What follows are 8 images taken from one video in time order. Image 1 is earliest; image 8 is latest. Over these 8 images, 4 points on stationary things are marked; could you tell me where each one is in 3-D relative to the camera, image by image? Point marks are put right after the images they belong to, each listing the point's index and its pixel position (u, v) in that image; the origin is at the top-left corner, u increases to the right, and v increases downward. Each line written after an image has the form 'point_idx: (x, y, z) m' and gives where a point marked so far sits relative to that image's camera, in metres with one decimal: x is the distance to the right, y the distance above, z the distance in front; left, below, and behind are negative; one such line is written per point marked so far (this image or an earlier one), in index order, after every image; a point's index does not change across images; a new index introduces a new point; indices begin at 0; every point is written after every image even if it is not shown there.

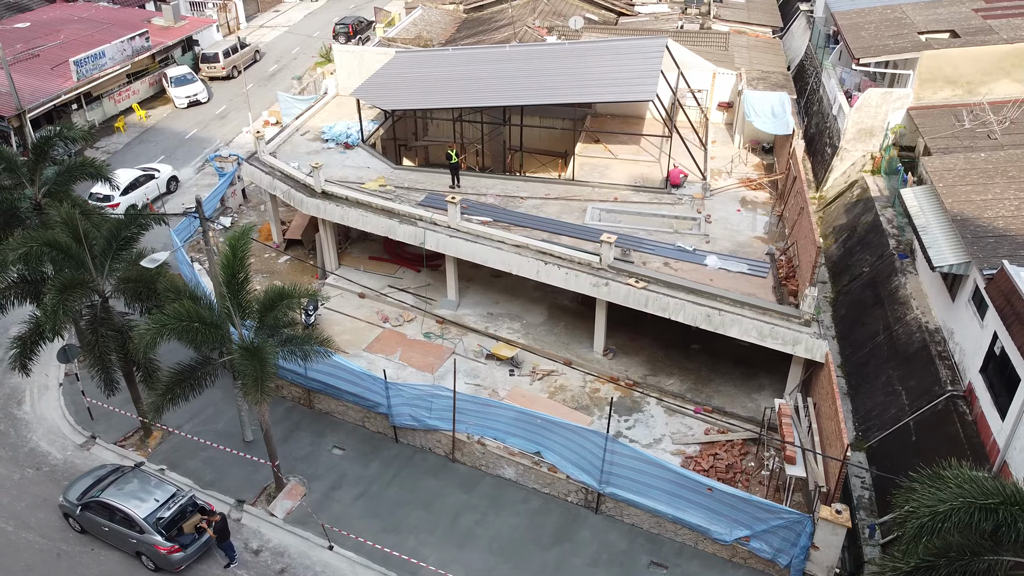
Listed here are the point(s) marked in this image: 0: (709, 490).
0: (+3.6, -3.8, +15.0) m
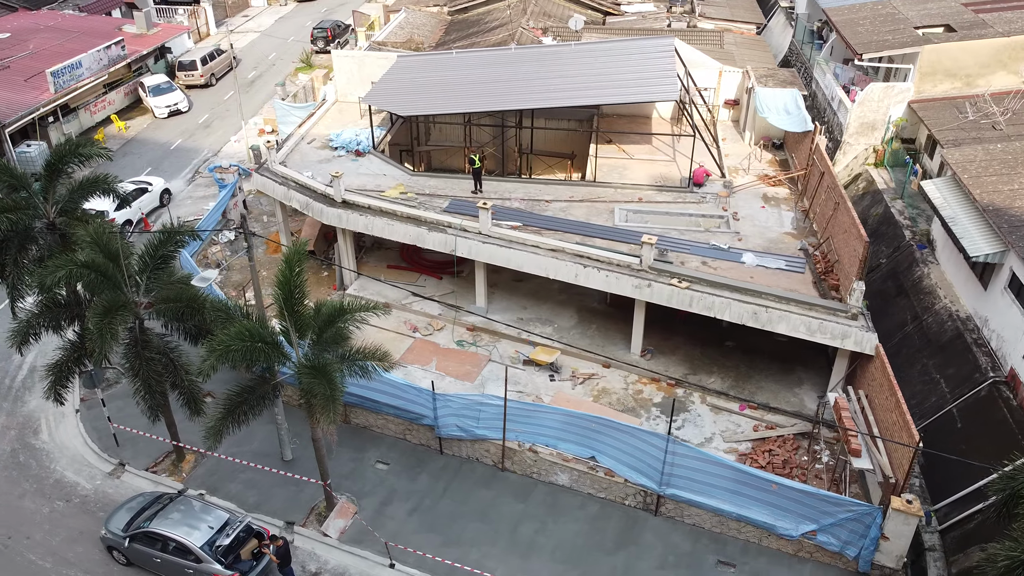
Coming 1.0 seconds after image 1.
0: (+4.9, -3.7, +15.1) m
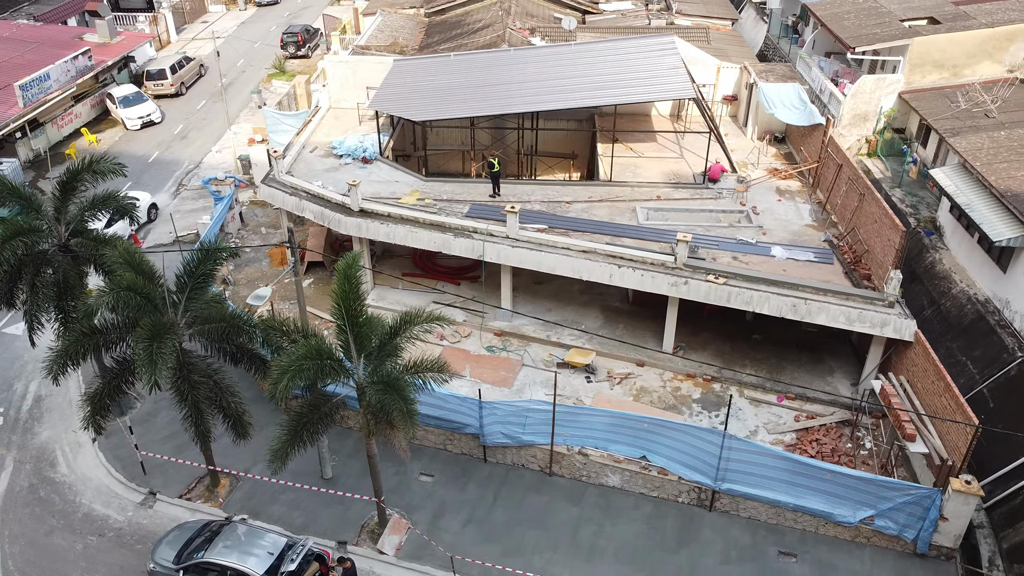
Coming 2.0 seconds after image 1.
0: (+6.1, -3.6, +15.4) m
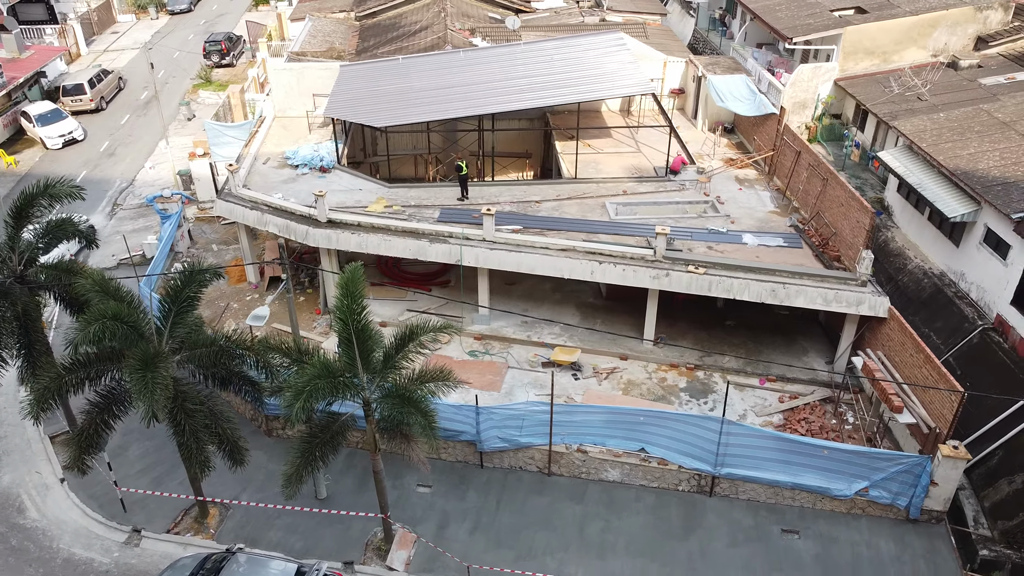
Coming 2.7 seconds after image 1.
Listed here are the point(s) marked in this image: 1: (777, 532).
0: (+6.3, -3.2, +16.0) m
1: (+5.3, -4.9, +16.2) m
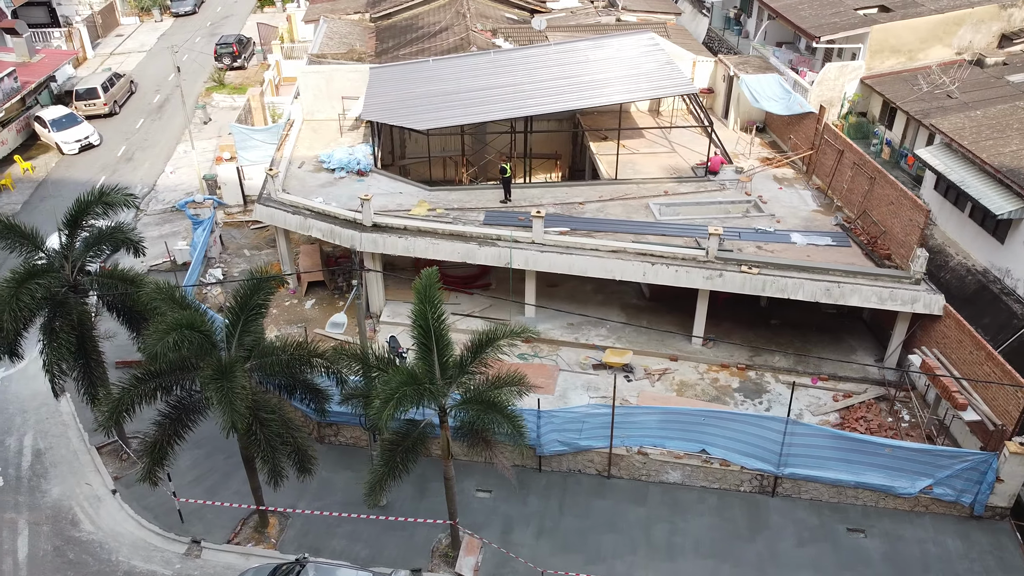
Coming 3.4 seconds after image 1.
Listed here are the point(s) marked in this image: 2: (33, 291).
0: (+7.6, -3.2, +16.0) m
1: (+6.7, -4.9, +16.3) m
2: (-9.0, -0.1, +15.1) m
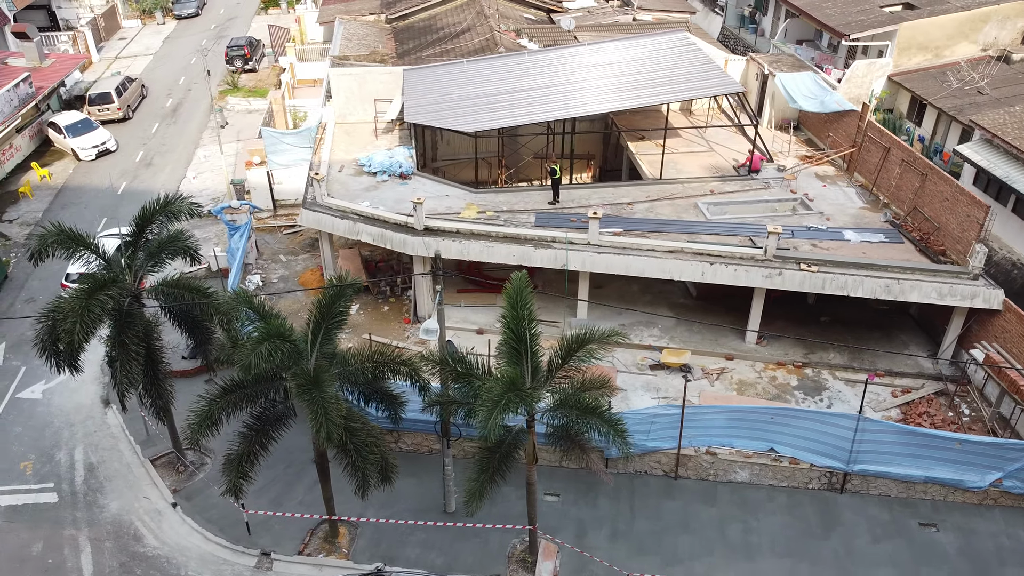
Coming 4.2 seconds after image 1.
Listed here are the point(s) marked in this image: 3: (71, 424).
0: (+9.1, -3.1, +16.1) m
1: (+8.2, -4.9, +16.4) m
2: (-7.5, -0.3, +14.8) m
3: (-10.8, -3.3, +19.6) m
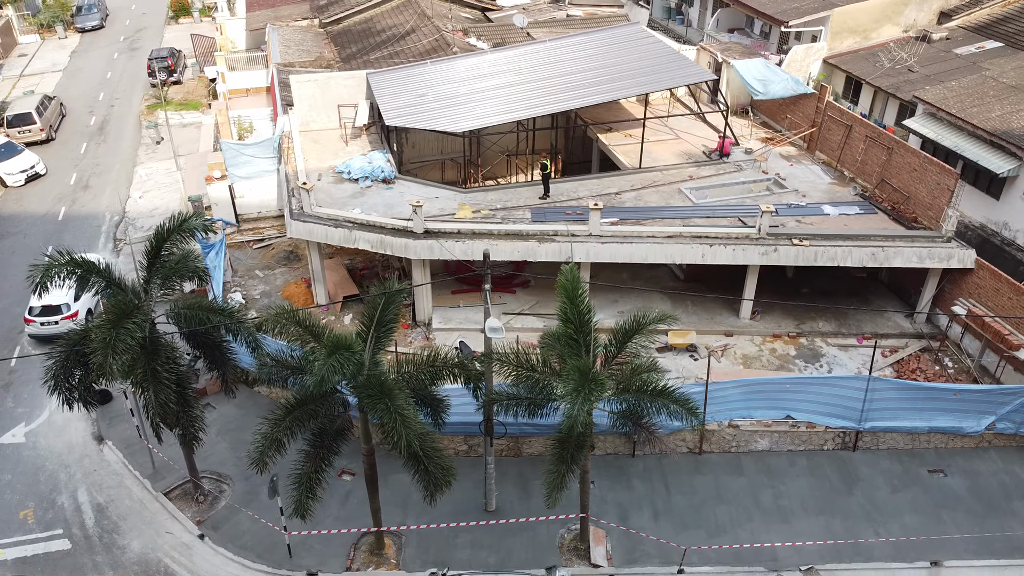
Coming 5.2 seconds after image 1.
0: (+9.8, -2.3, +17.5) m
1: (+9.1, -4.1, +17.6) m
2: (-6.6, -0.8, +14.0) m
3: (-10.2, -4.1, +18.4) m
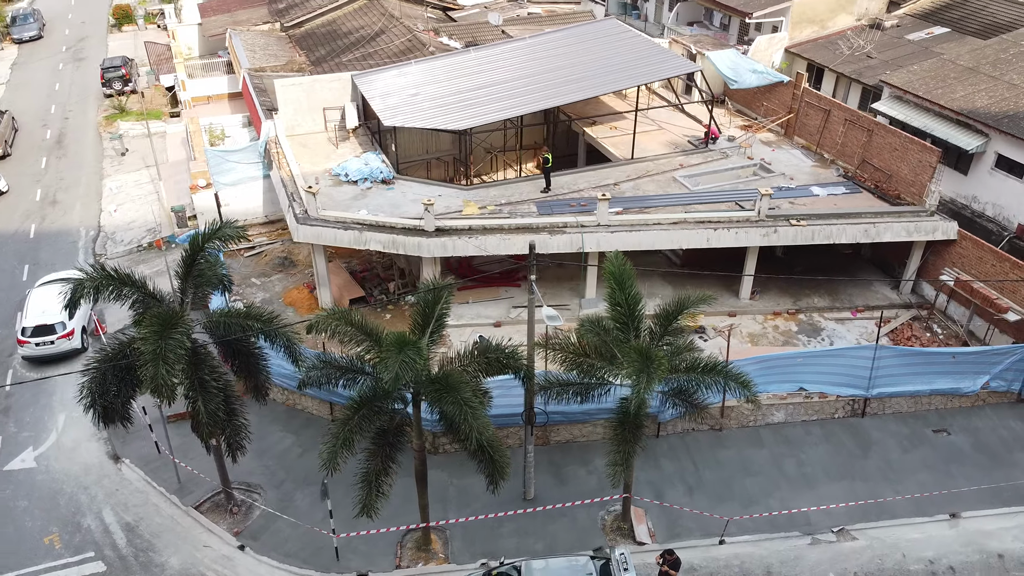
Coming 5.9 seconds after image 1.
0: (+10.4, -1.6, +18.7) m
1: (+9.8, -3.4, +18.7) m
2: (-5.7, -0.9, +13.8) m
3: (-9.5, -4.4, +17.9) m
